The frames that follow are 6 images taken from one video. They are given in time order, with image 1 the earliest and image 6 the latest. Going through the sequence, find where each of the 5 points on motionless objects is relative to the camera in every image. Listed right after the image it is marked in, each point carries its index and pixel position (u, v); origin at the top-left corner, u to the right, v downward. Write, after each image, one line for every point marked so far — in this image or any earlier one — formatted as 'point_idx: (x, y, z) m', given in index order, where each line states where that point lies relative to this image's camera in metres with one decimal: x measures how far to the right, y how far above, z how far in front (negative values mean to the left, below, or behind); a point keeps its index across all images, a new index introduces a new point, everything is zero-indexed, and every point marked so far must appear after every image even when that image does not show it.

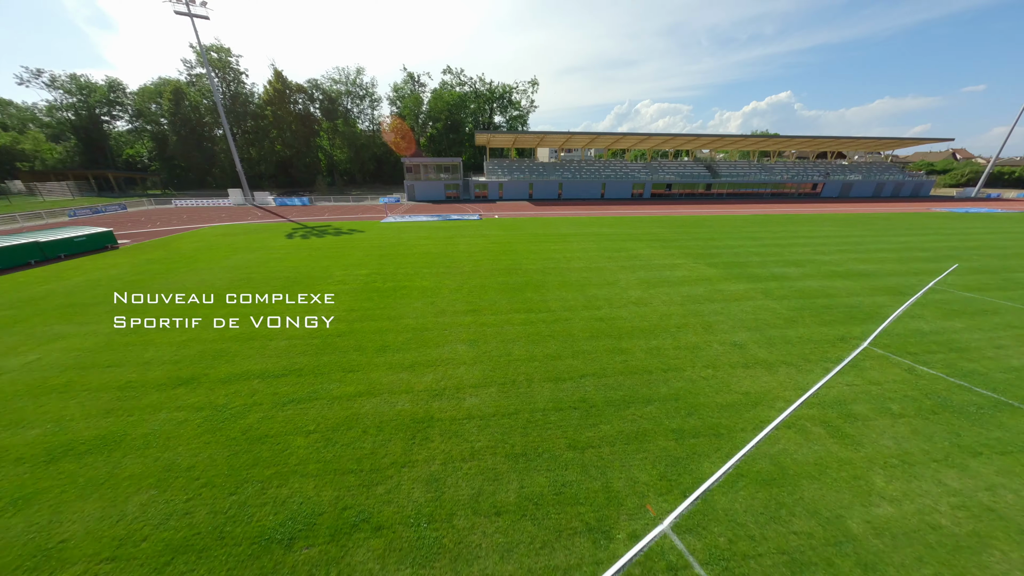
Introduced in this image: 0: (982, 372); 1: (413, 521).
0: (+11.9, -2.1, +7.2) m
1: (-1.4, -3.3, +4.3) m
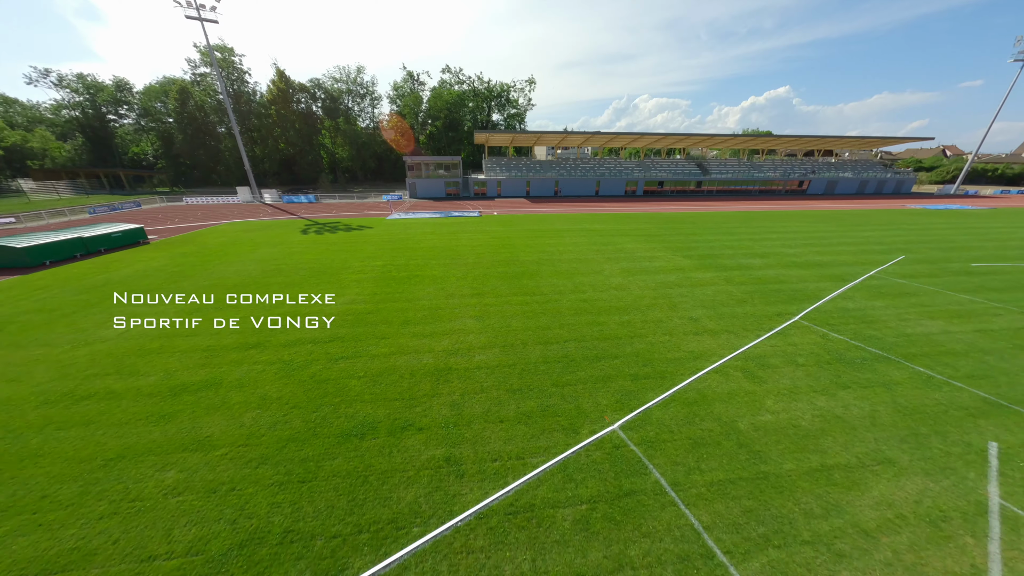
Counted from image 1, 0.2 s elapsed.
0: (+11.9, -1.6, +9.2) m
1: (-1.4, -2.9, +6.3) m
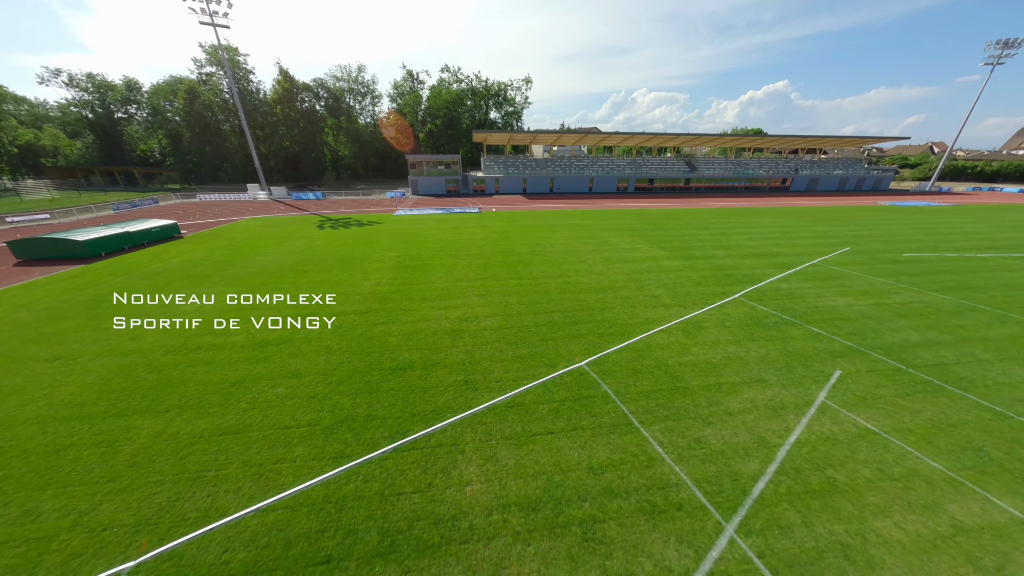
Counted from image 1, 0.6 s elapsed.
0: (+11.8, -0.8, +11.8) m
1: (-1.5, -2.2, +8.8) m
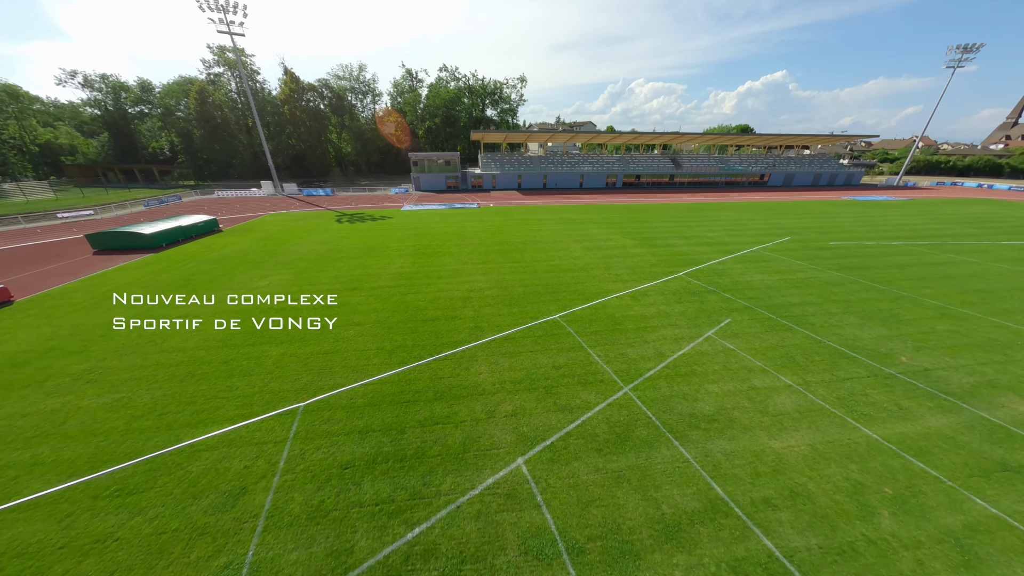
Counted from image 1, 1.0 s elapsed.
0: (+11.5, +0.3, +15.7) m
1: (-1.7, -1.2, +12.6) m
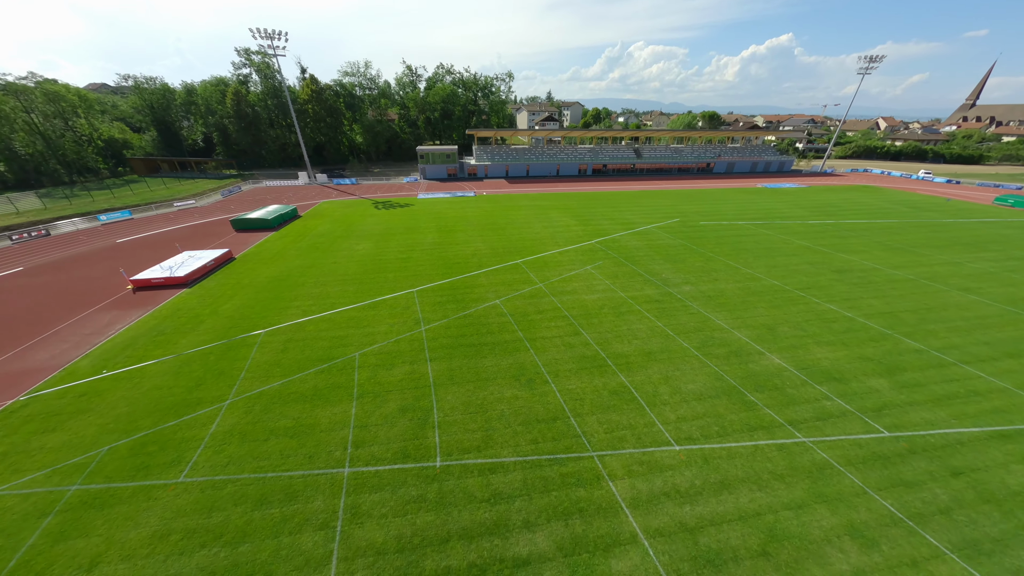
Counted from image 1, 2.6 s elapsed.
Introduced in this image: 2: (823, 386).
0: (+10.0, +4.3, +28.8) m
1: (-3.1, +2.4, +25.5) m
2: (+14.9, -4.7, +13.7) m
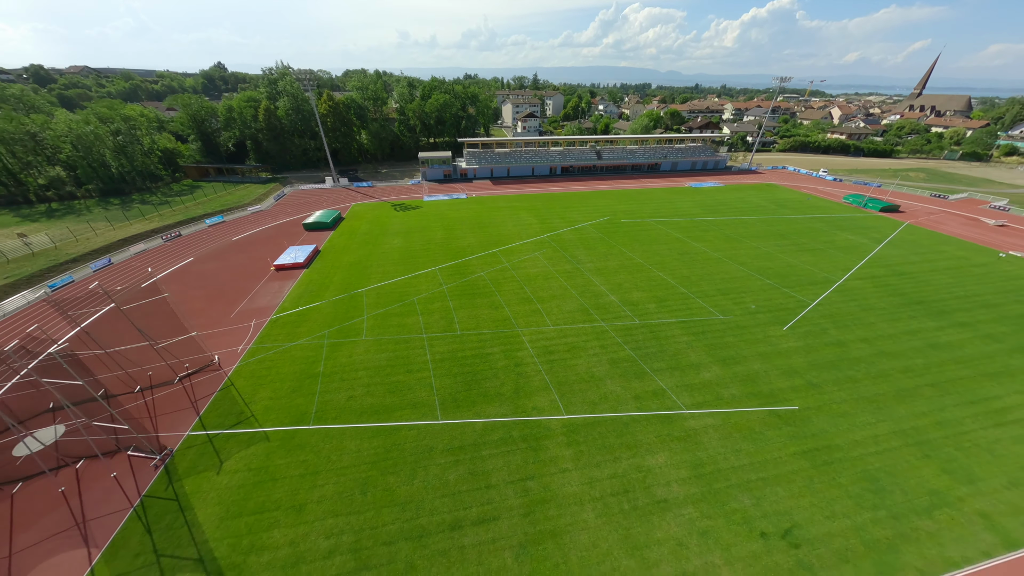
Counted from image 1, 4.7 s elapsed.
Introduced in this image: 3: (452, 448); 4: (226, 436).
0: (+6.9, +7.8, +45.5) m
1: (-6.0, +5.5, +42.0) m
2: (+12.4, -2.1, +31.2) m
3: (-3.9, -10.5, +18.8) m
4: (-19.3, -10.0, +19.4) m
